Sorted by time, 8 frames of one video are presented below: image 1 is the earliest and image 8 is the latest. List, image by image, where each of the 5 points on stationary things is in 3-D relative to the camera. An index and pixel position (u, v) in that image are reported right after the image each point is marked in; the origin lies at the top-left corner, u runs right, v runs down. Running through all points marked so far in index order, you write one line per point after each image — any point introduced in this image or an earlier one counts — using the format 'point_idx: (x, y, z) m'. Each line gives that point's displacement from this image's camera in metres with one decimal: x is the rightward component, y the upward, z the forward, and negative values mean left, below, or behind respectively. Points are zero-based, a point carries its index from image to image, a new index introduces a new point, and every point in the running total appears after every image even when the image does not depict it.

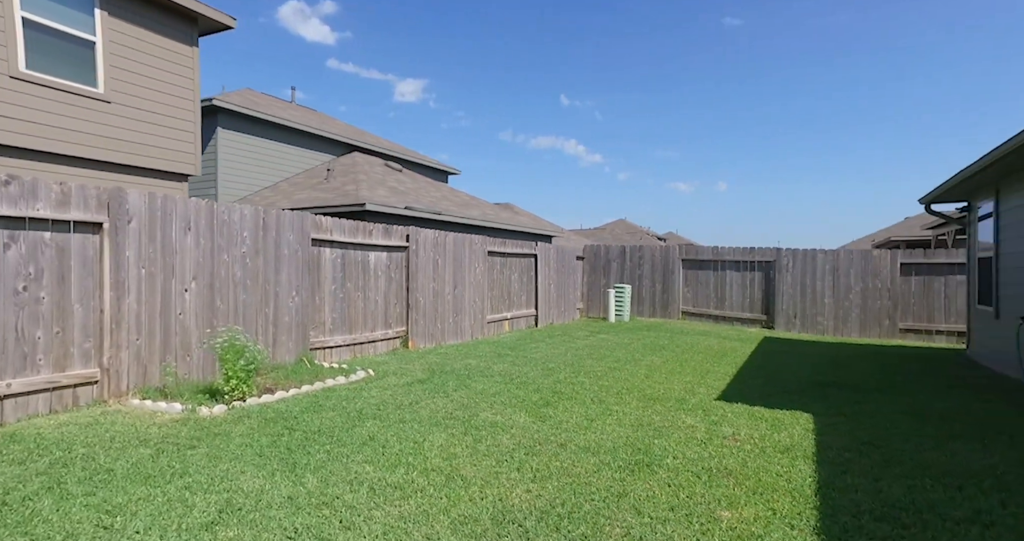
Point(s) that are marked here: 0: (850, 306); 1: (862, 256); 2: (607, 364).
0: (+6.1, -0.6, +10.0) m
1: (+6.2, +0.2, +9.9) m
2: (+1.1, -1.1, +6.5) m
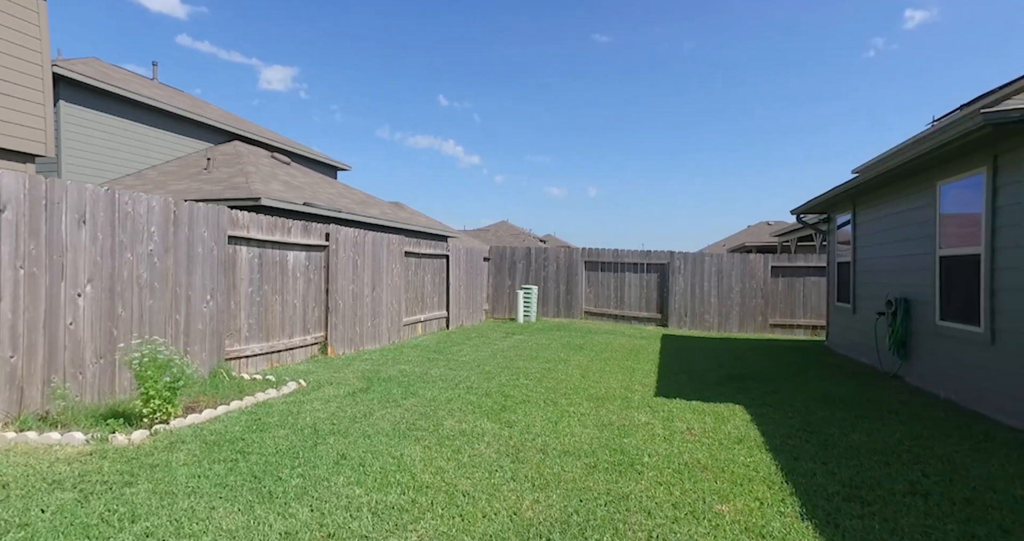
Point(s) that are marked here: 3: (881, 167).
0: (+4.4, -0.7, +11.1) m
1: (+4.6, +0.2, +11.0) m
2: (+0.3, -1.1, +6.6) m
3: (+4.1, +1.1, +6.2) m
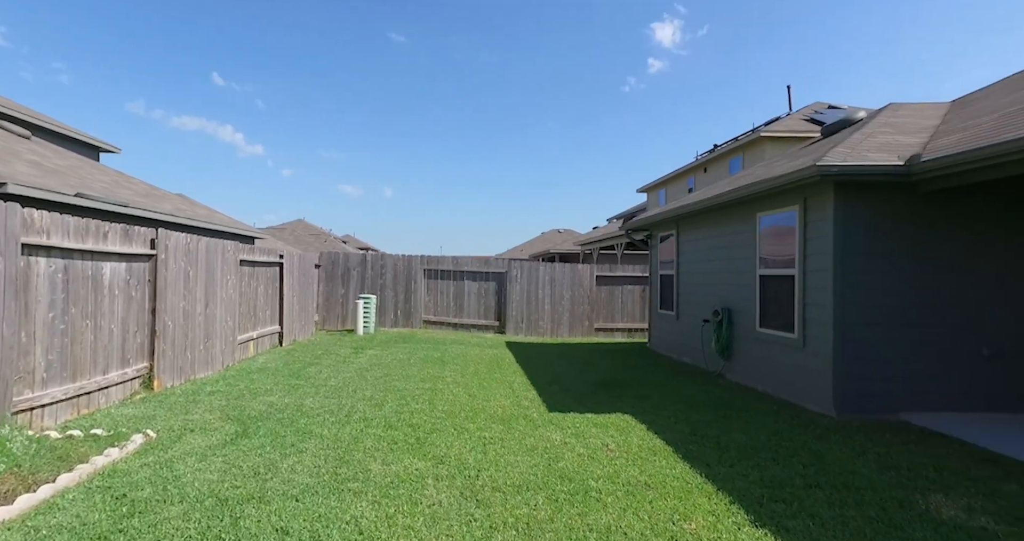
0: (+1.1, -0.9, +11.9) m
1: (+1.3, 0.0, +11.9) m
2: (-1.0, -1.3, +6.2) m
3: (+2.6, +0.9, +7.2) m
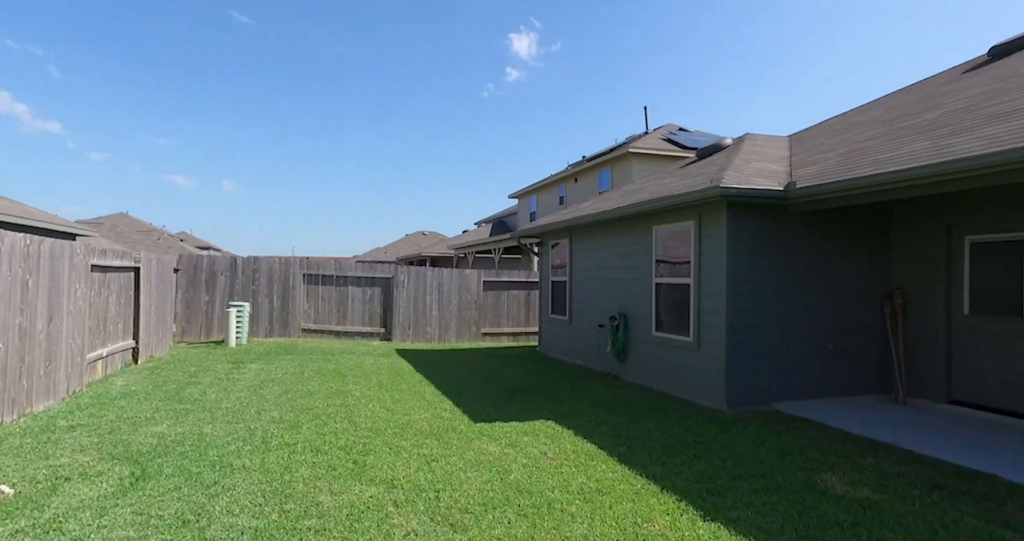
0: (-1.3, -1.0, +11.8) m
1: (-1.1, -0.1, +11.9) m
2: (-1.9, -1.4, +5.7) m
3: (+1.3, +0.8, +7.7) m
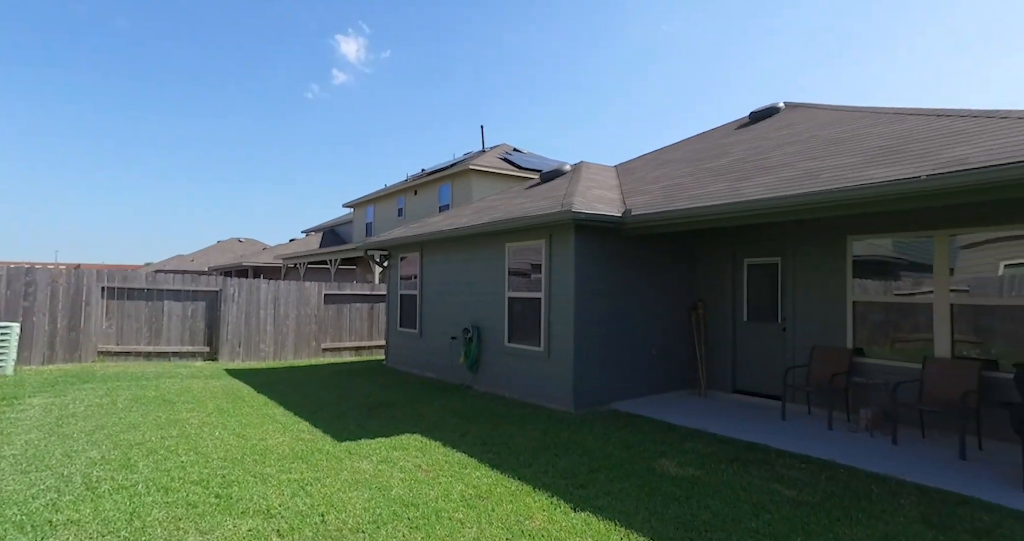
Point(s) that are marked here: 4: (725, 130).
0: (-4.5, -1.2, +11.1) m
1: (-4.3, -0.3, +11.2) m
2: (-3.2, -1.5, +5.1) m
3: (-0.7, +0.6, +8.0) m
4: (+3.7, +2.5, +9.8) m
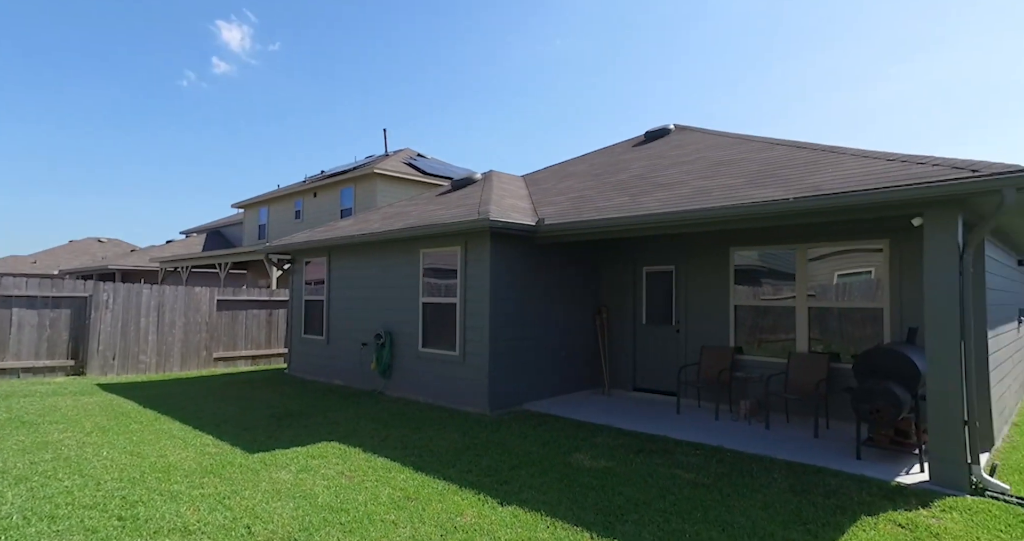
0: (-6.2, -1.3, +10.3) m
1: (-6.1, -0.4, +10.4) m
2: (-3.9, -1.5, +4.6) m
3: (-1.9, +0.5, +7.9) m
4: (+2.1, +2.3, +10.6) m
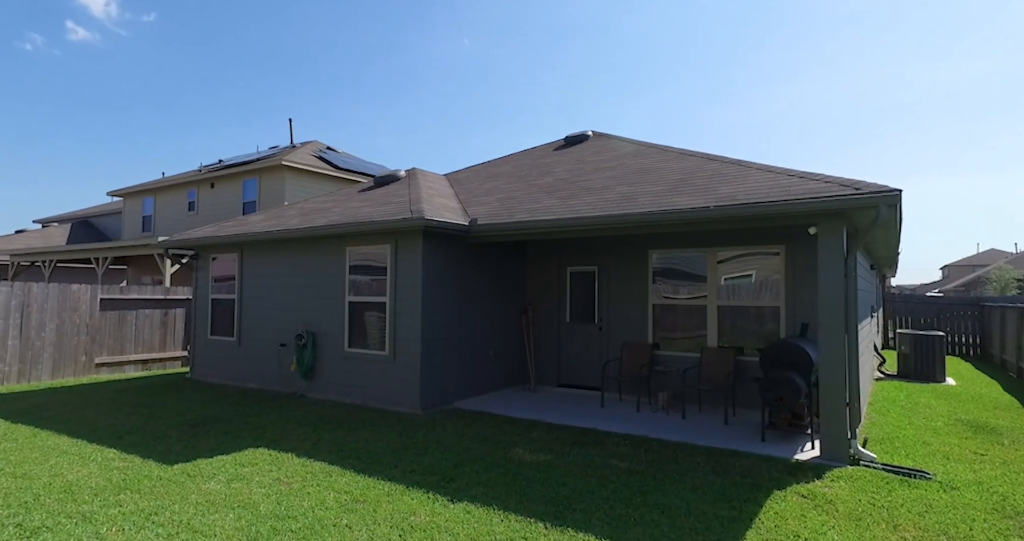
0: (-7.5, -1.2, +9.2) m
1: (-7.4, -0.3, +9.4) m
2: (-4.3, -1.5, +4.0) m
3: (-2.9, +0.5, +7.6) m
4: (+0.6, +2.3, +10.9) m
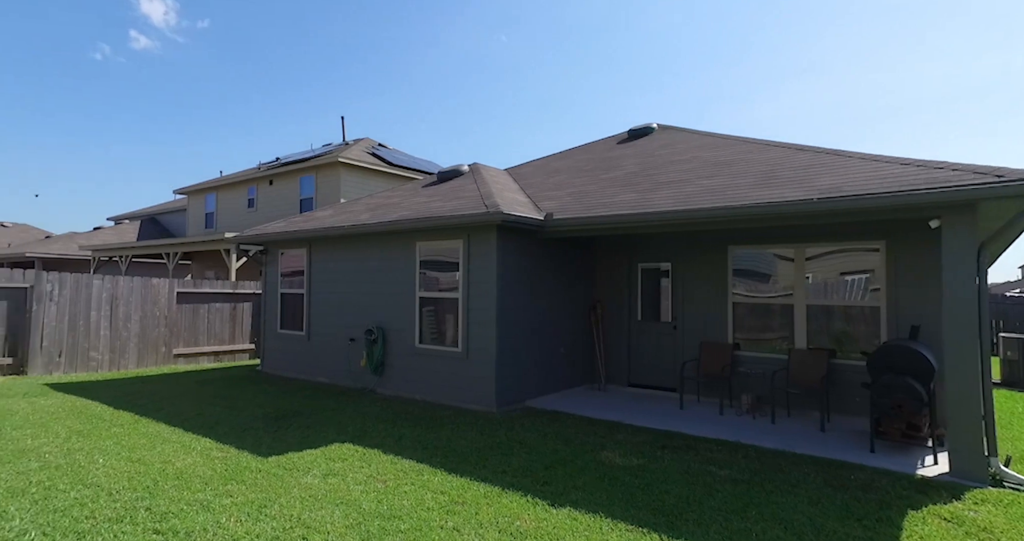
0: (-6.5, -1.1, +9.4) m
1: (-6.3, -0.2, +9.6) m
2: (-3.6, -1.4, +4.1) m
3: (-1.9, +0.6, +7.6) m
4: (+1.8, +2.4, +10.6) m
